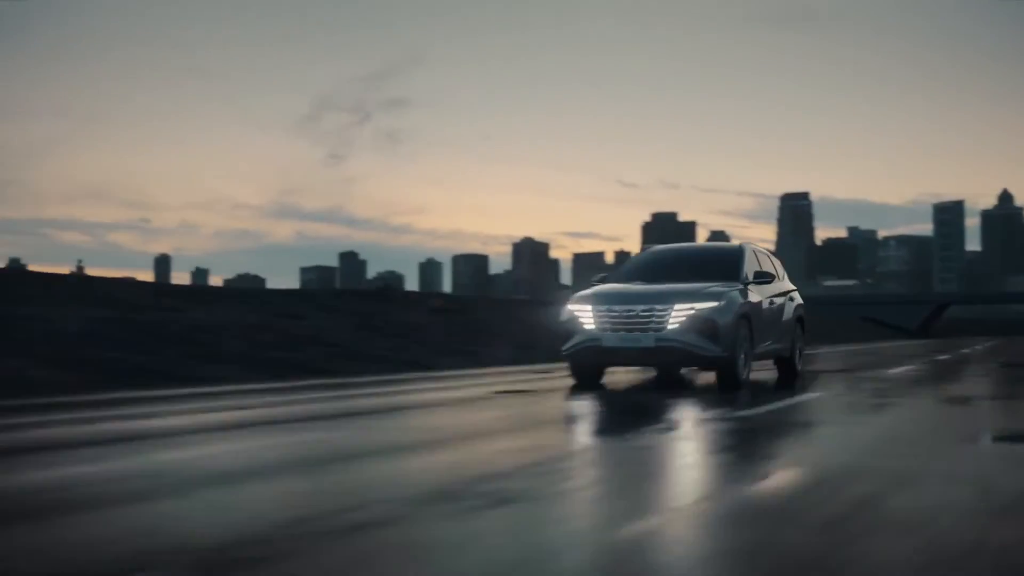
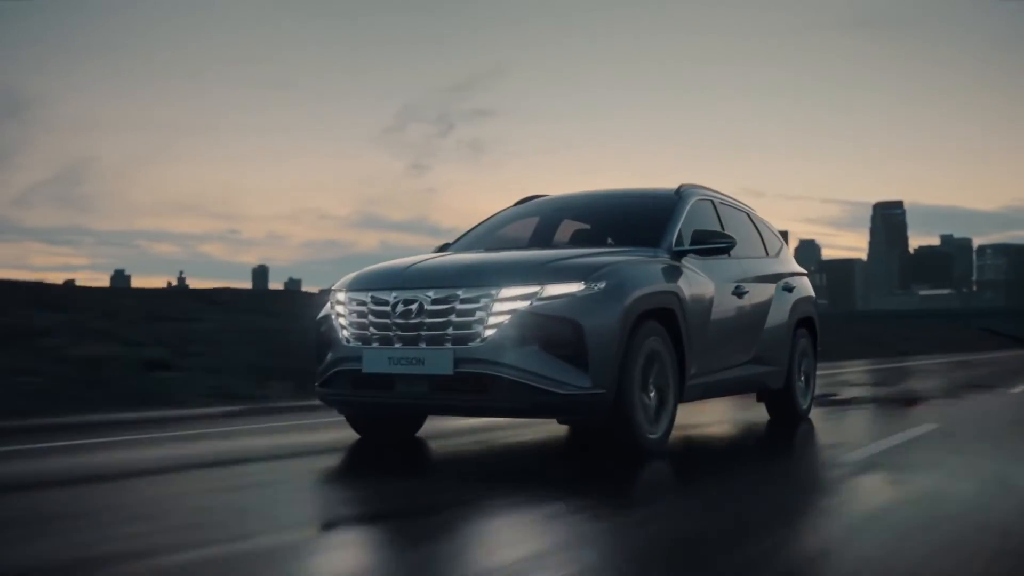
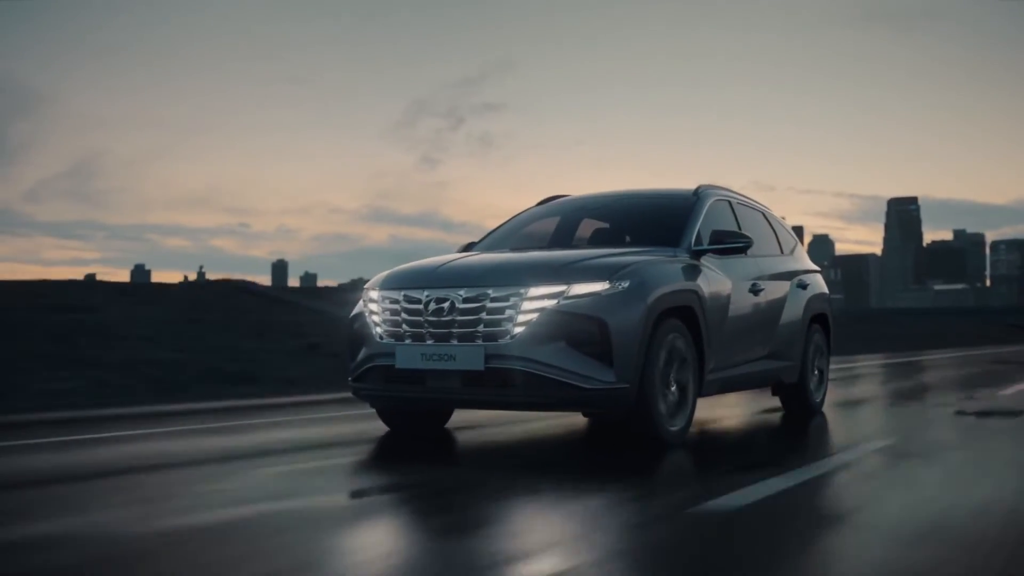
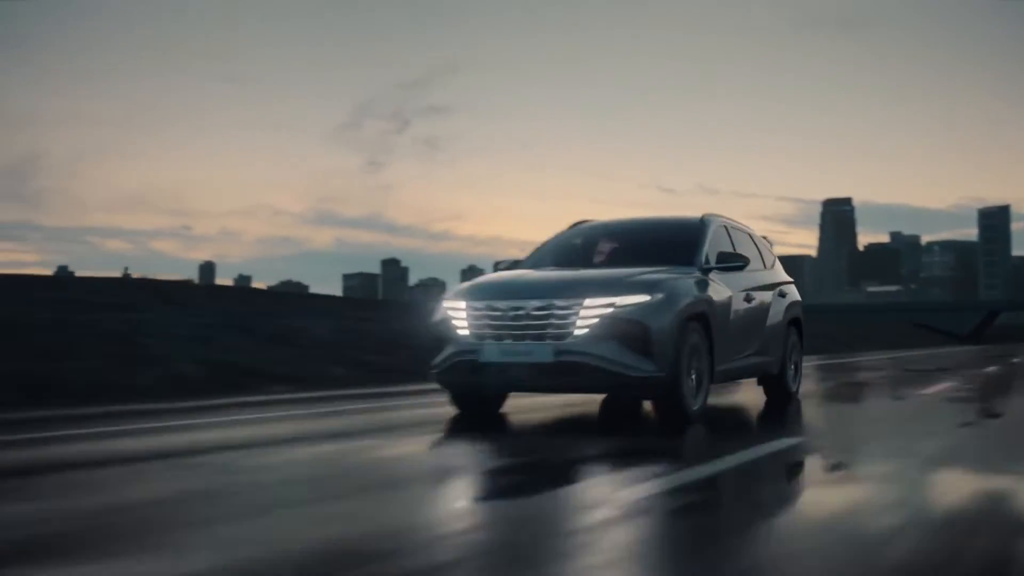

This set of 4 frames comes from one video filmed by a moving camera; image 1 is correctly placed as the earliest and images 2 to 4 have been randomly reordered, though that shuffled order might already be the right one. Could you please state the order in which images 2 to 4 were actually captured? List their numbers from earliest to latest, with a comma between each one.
4, 2, 3
